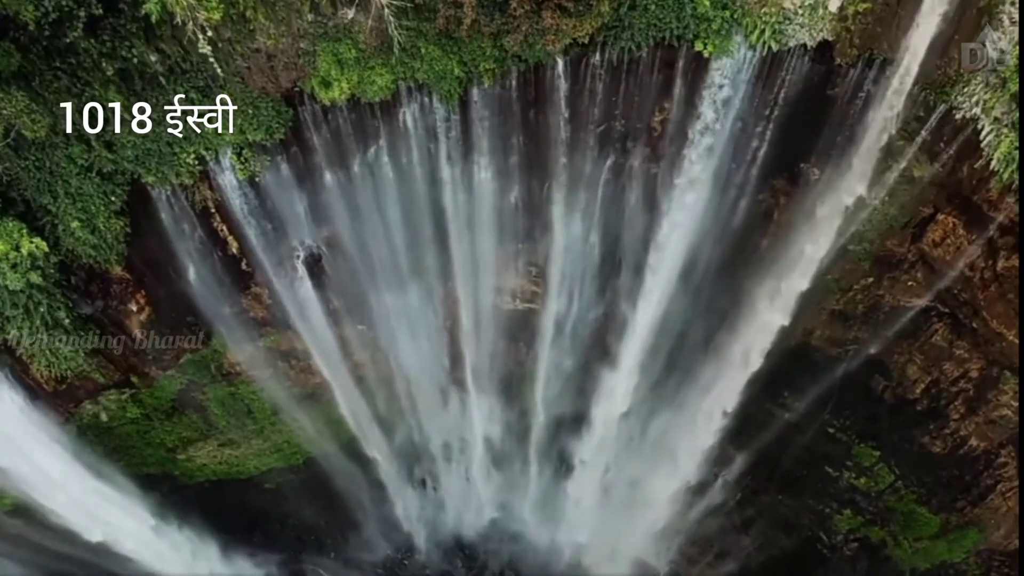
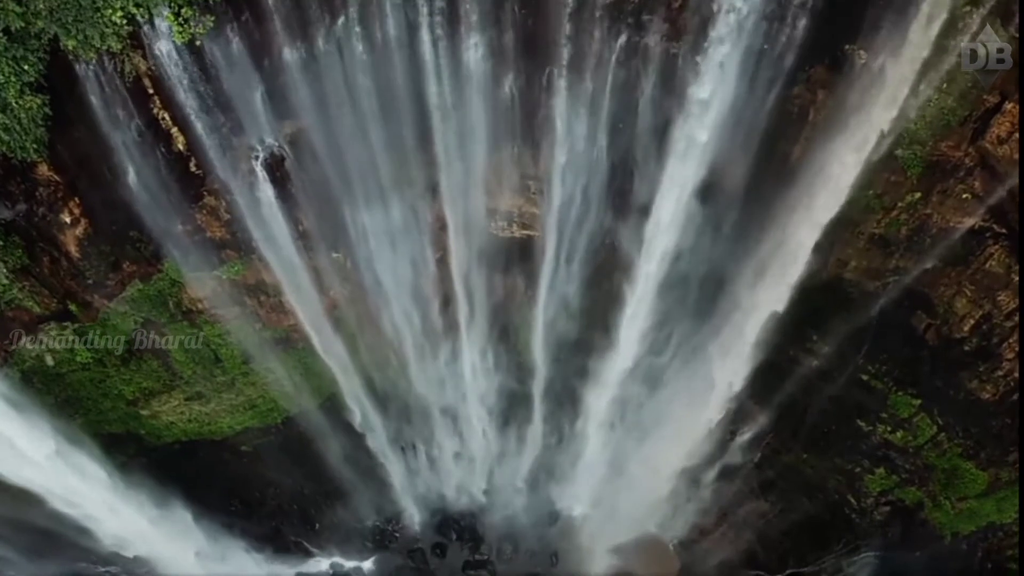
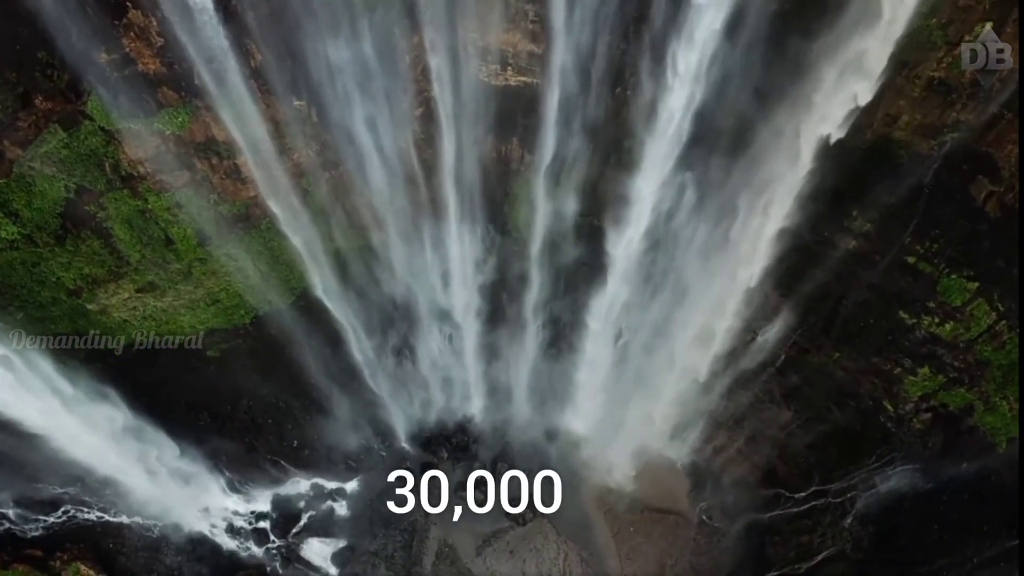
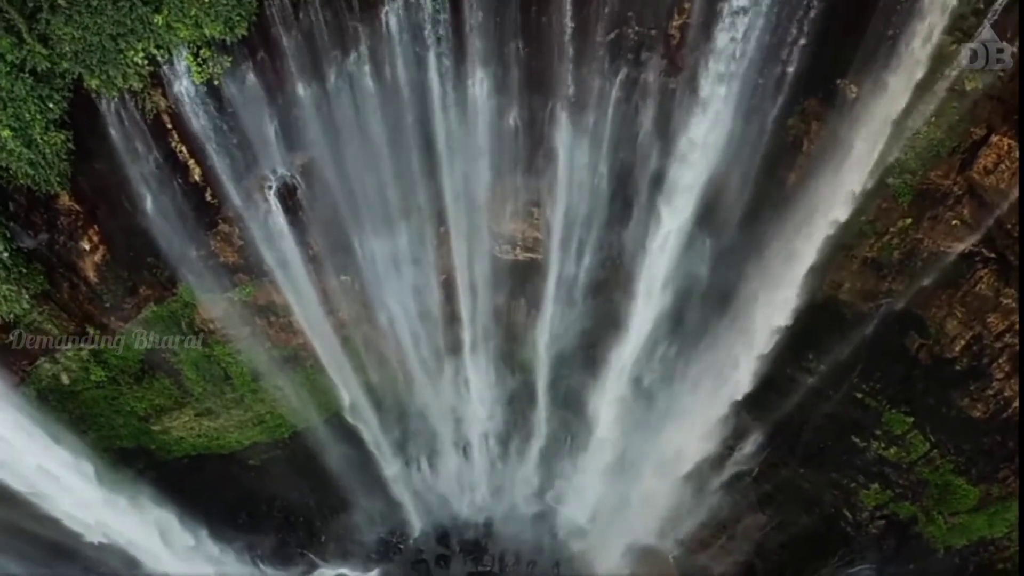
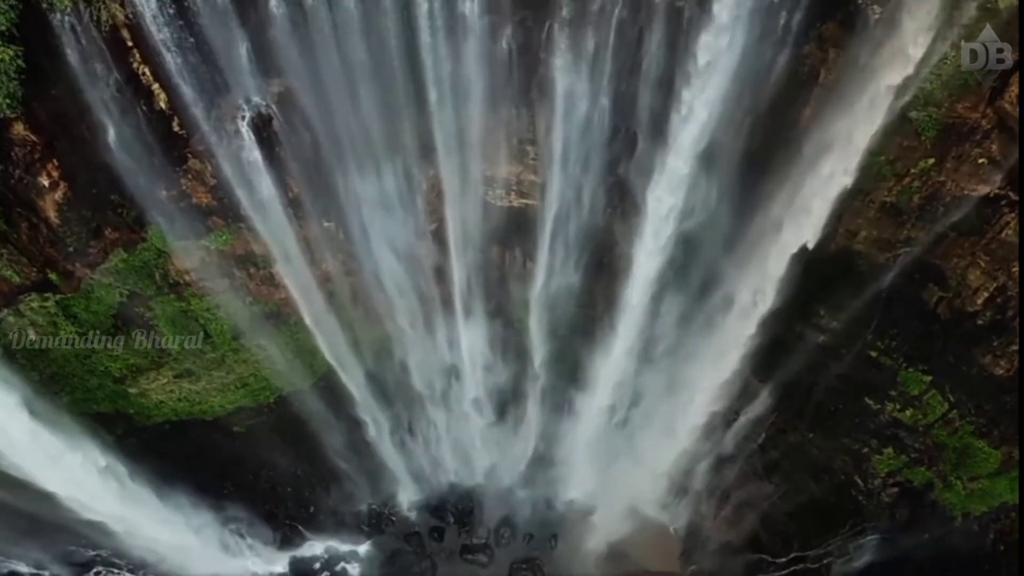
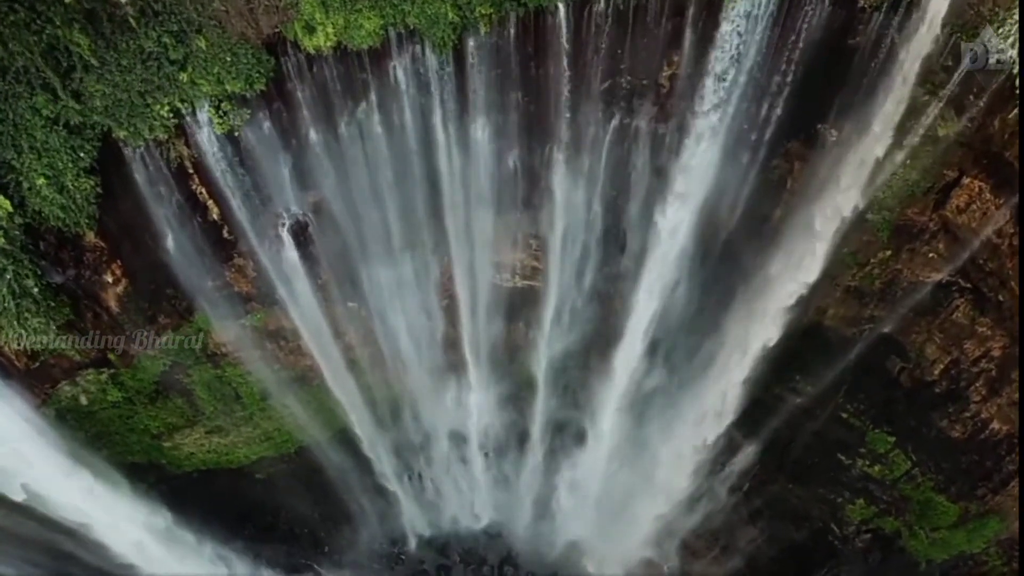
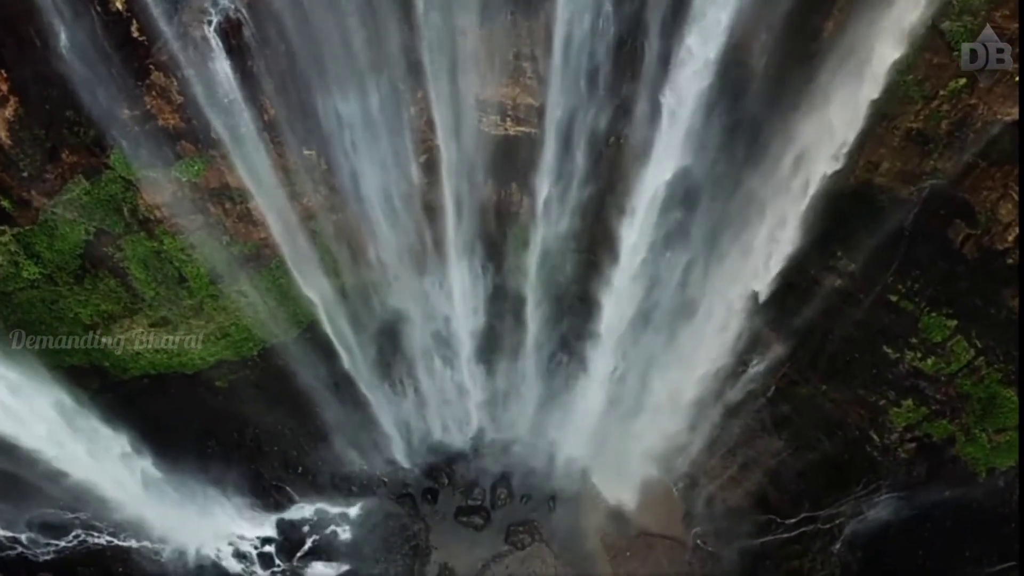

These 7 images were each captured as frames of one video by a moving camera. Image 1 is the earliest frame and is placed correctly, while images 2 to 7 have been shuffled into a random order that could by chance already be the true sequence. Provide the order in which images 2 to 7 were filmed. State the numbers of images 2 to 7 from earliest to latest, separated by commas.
6, 4, 2, 5, 7, 3
